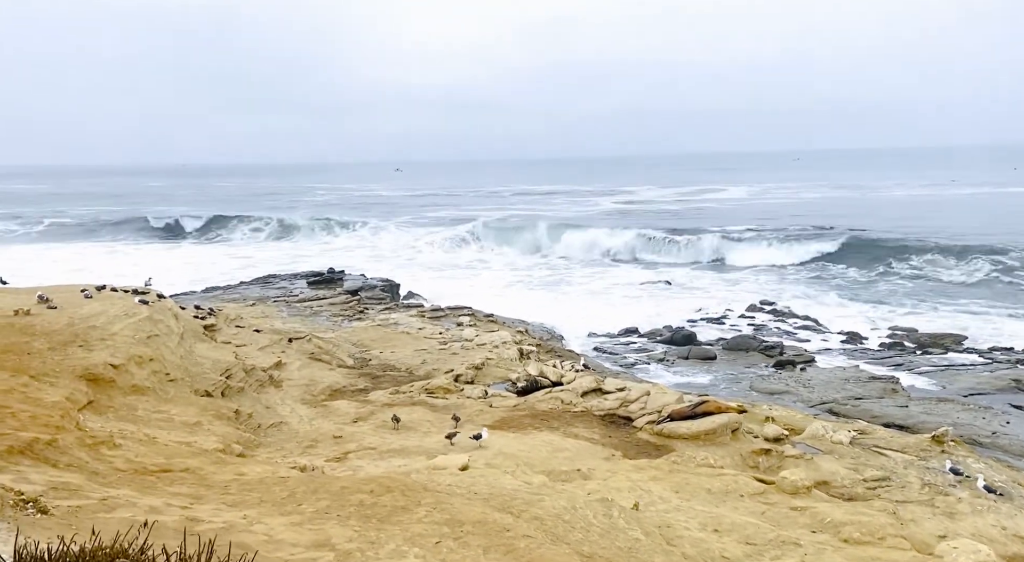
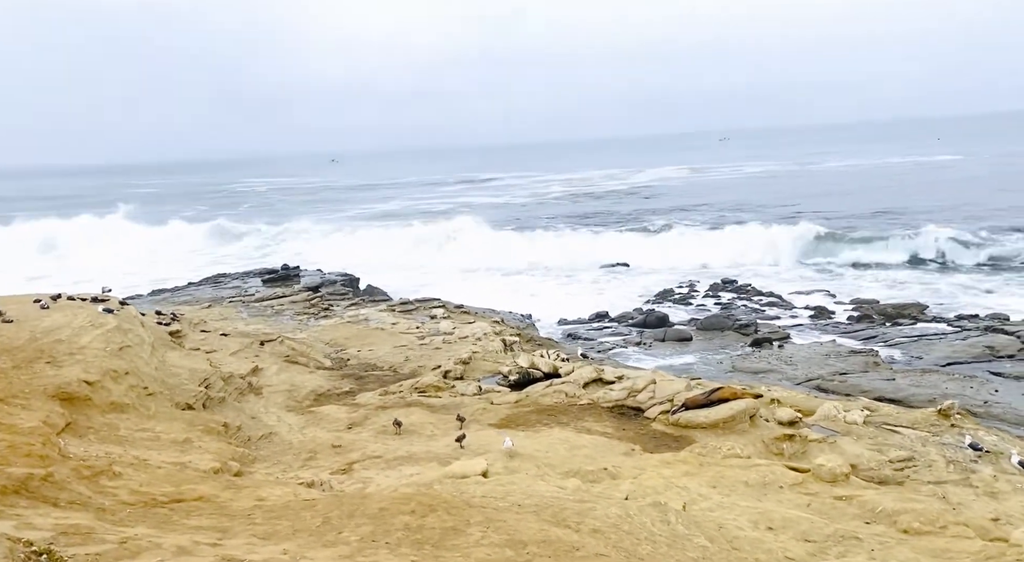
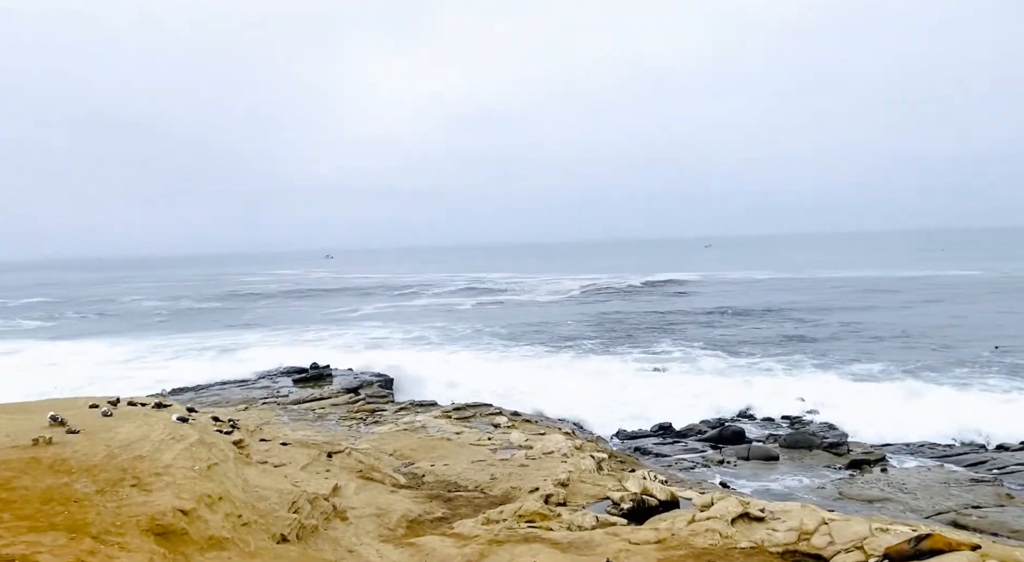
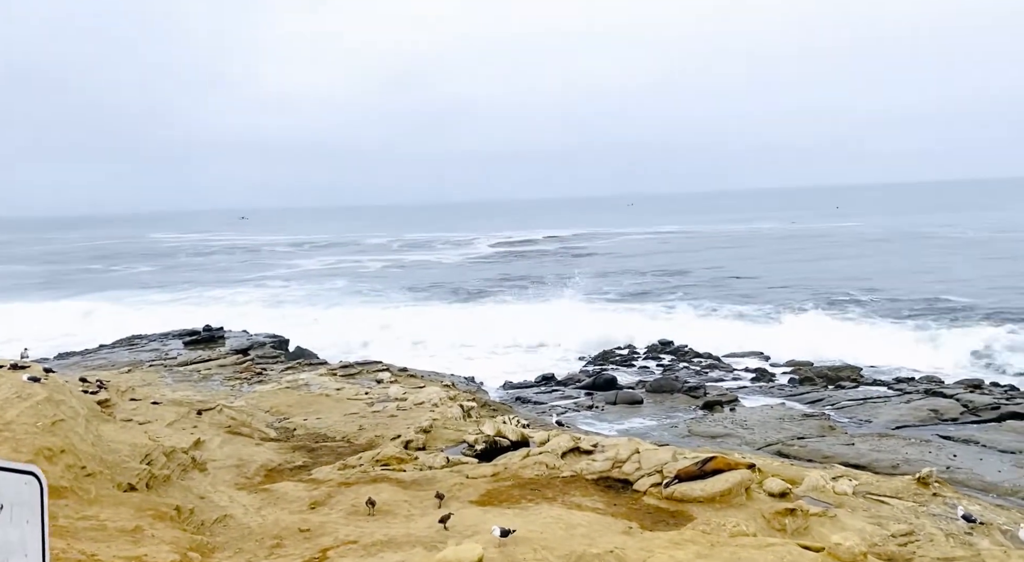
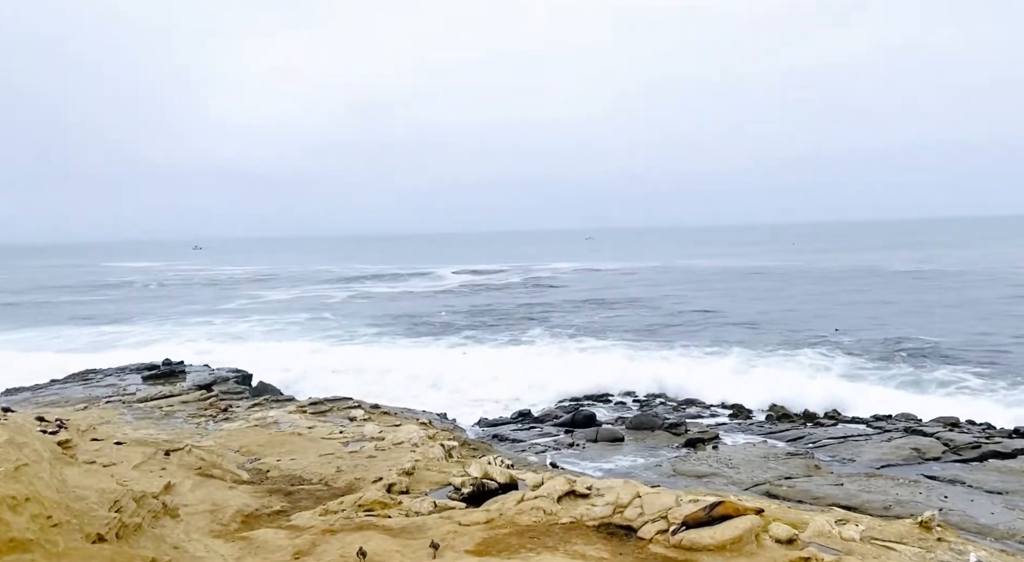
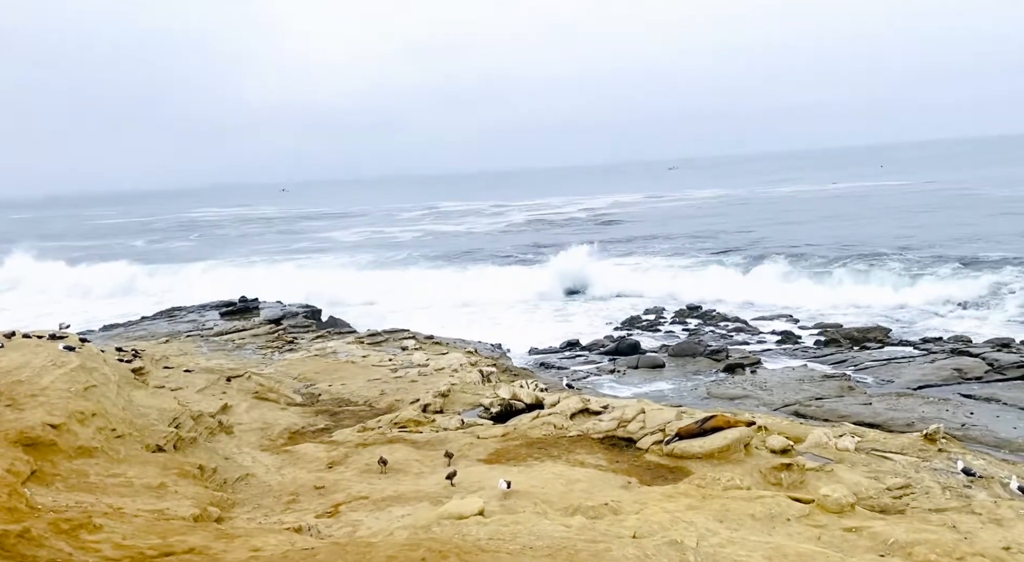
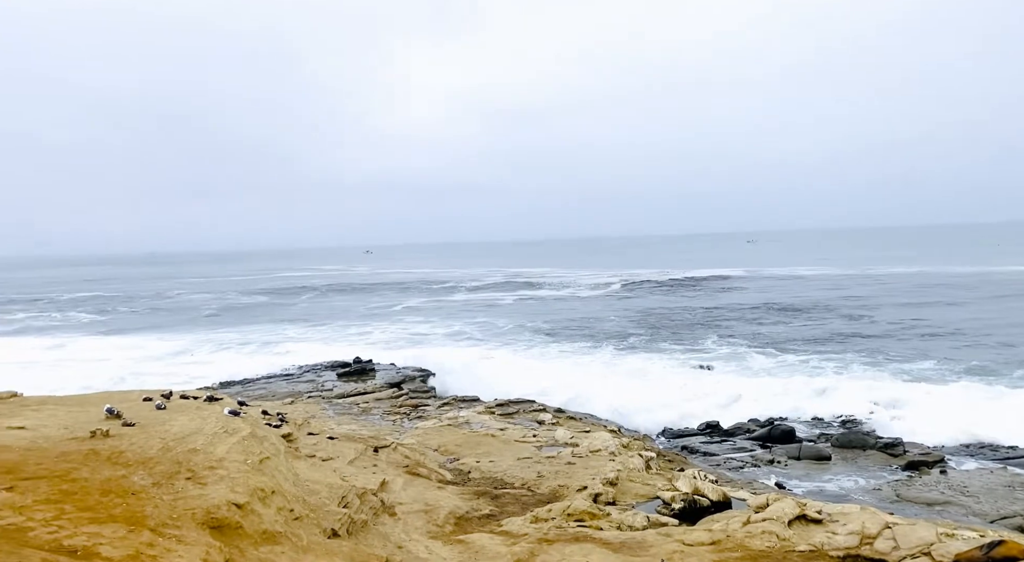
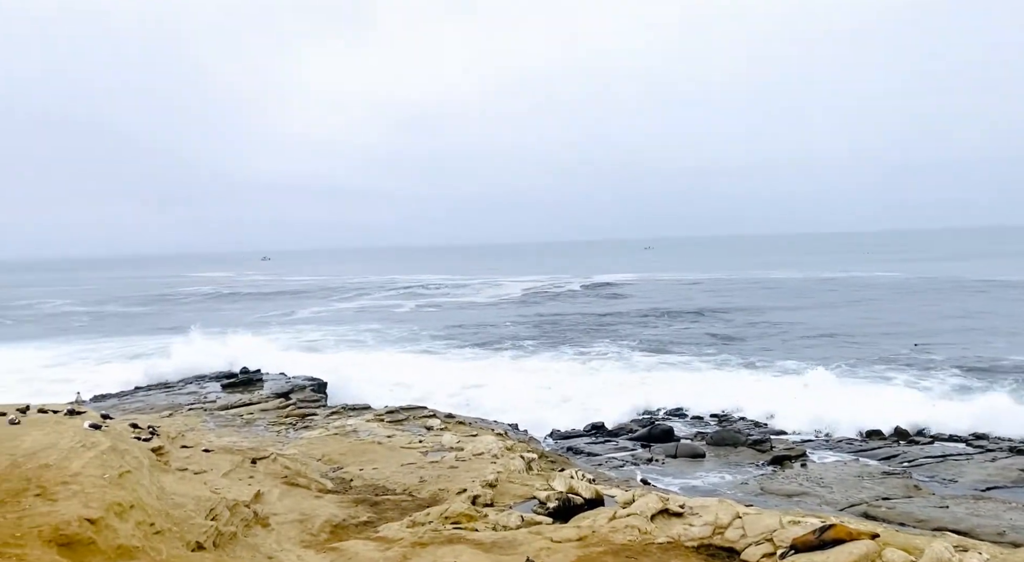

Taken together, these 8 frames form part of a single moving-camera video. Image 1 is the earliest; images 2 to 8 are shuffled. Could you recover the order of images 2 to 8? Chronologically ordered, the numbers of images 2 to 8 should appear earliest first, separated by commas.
2, 6, 4, 5, 8, 3, 7
